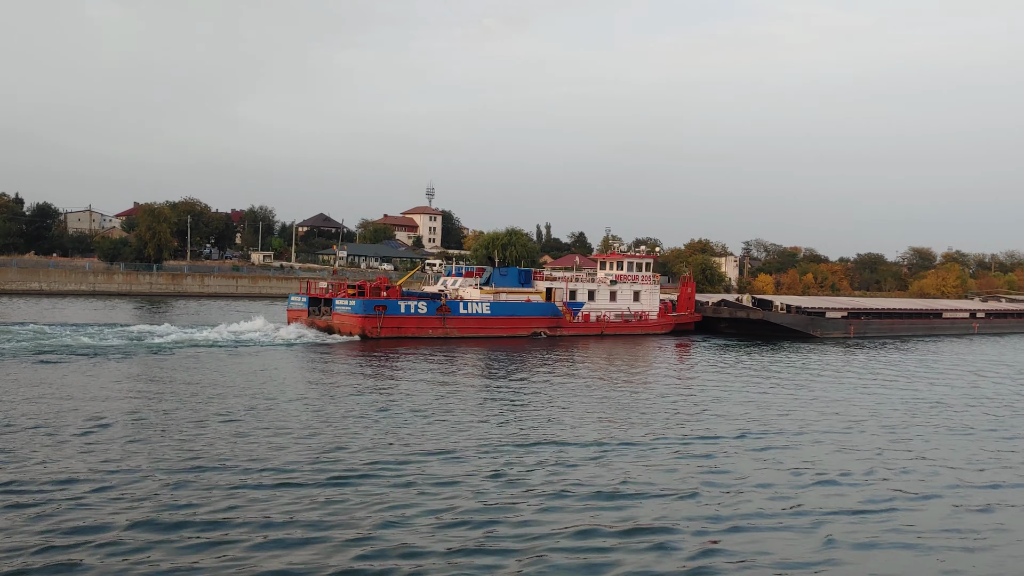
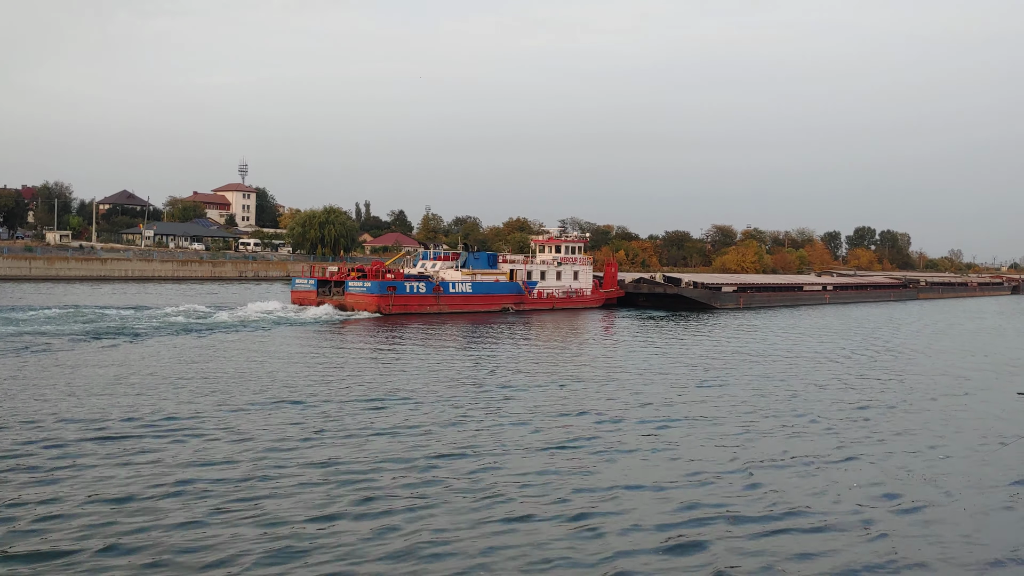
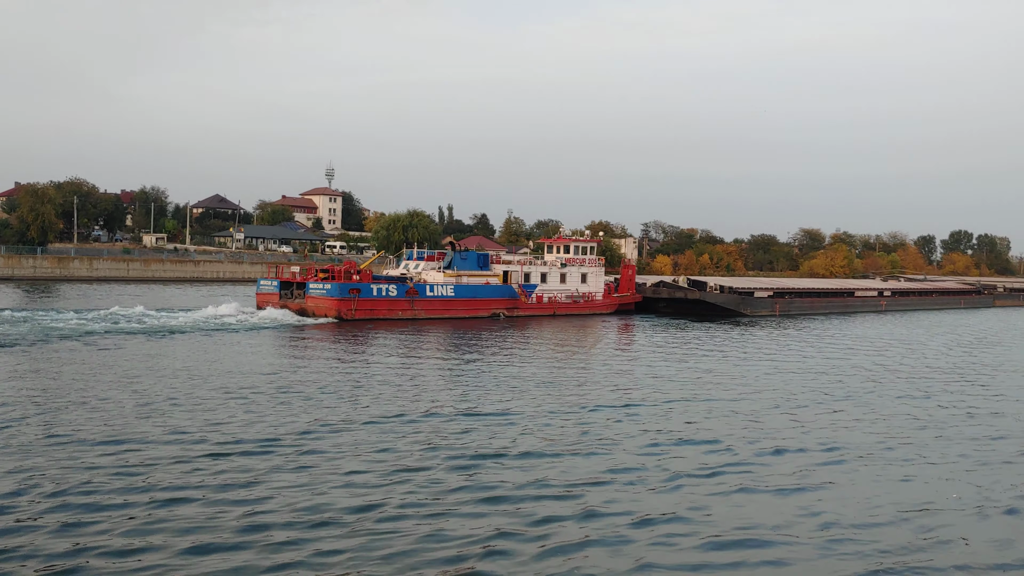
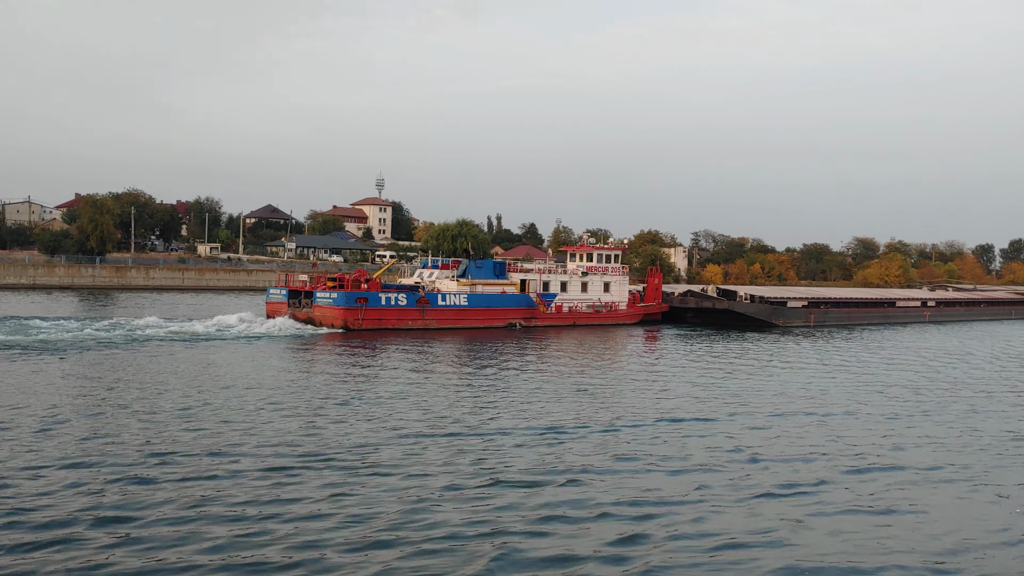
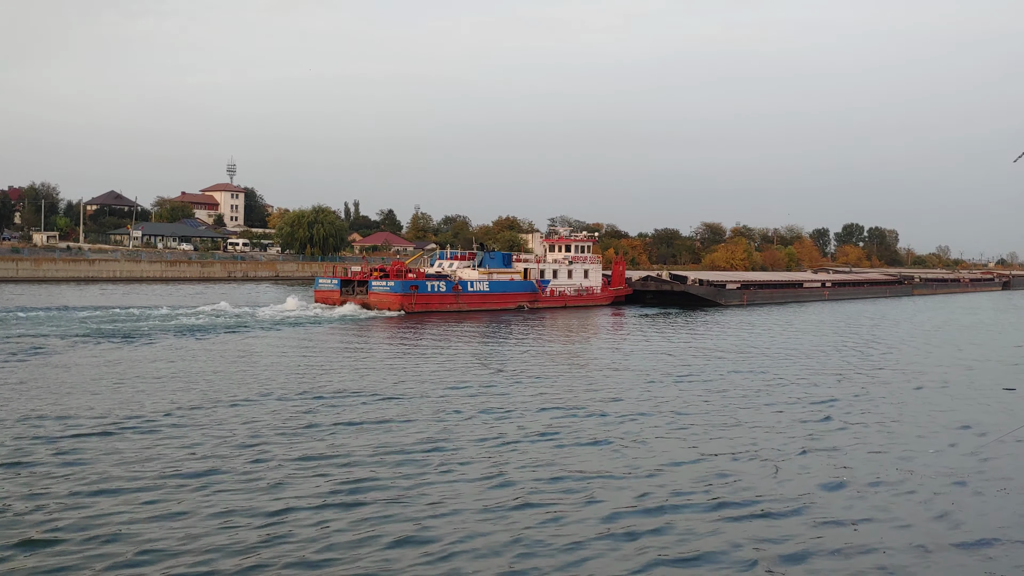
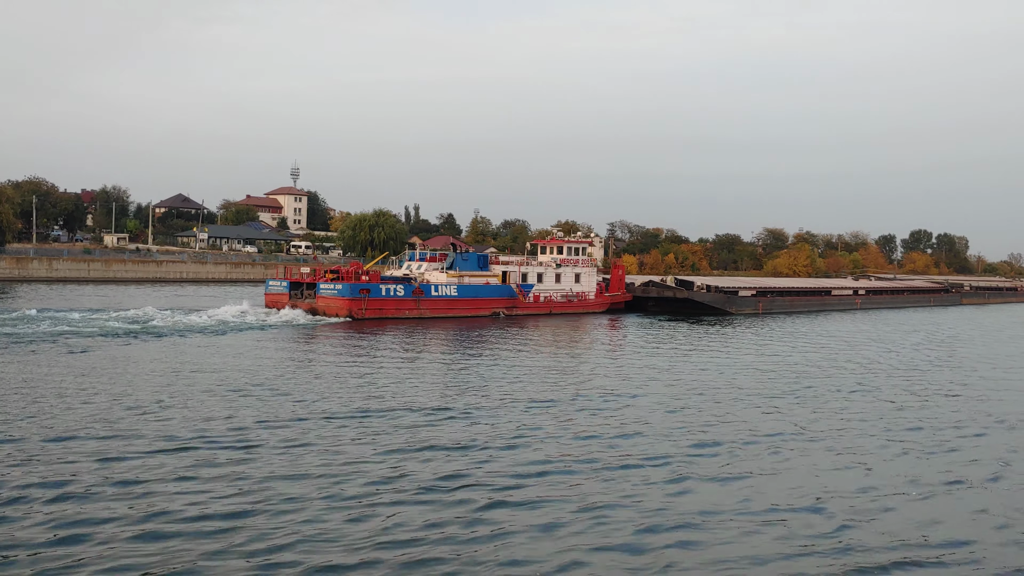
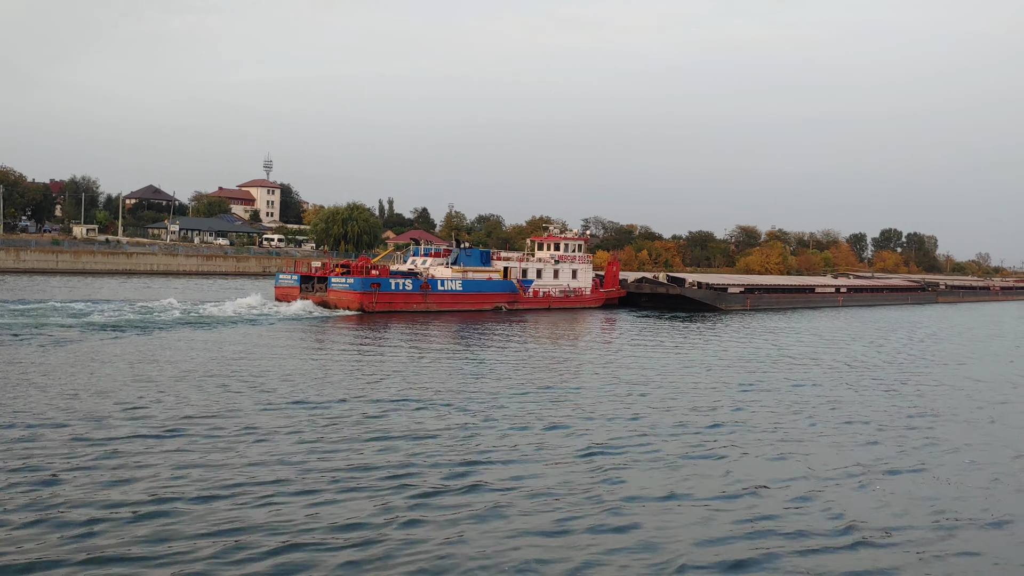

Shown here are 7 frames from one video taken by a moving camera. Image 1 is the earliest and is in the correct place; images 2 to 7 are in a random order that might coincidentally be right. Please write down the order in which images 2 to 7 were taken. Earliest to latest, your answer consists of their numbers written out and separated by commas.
4, 3, 6, 7, 2, 5
